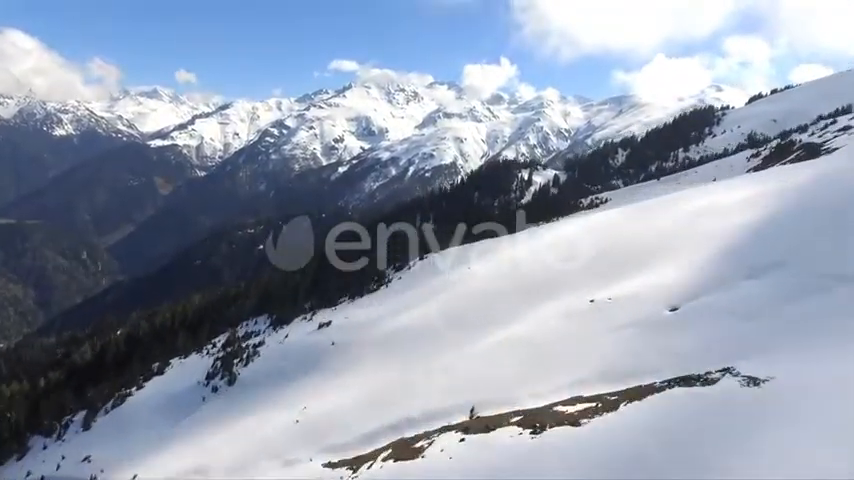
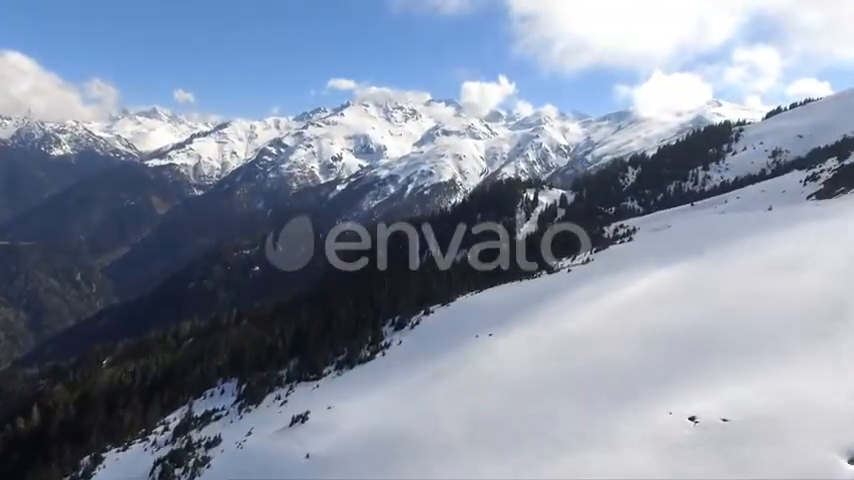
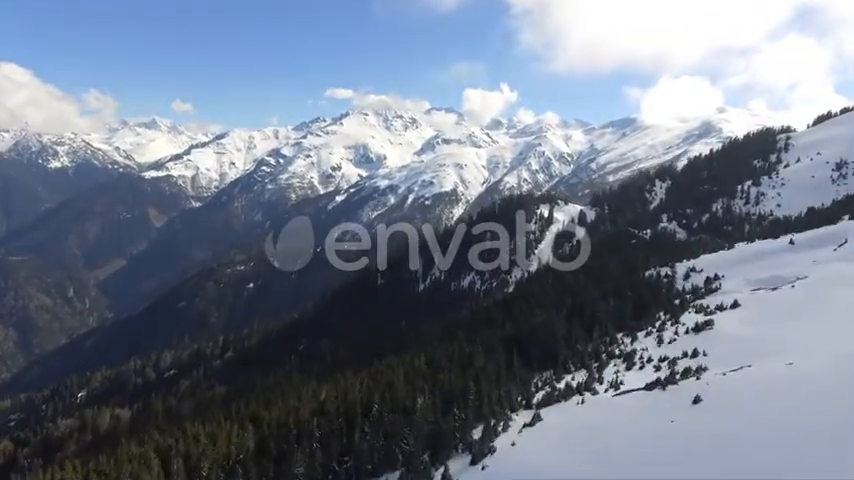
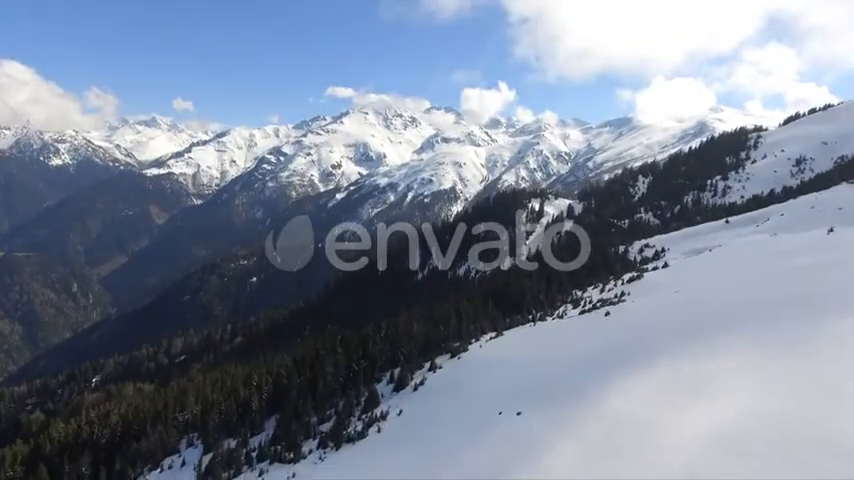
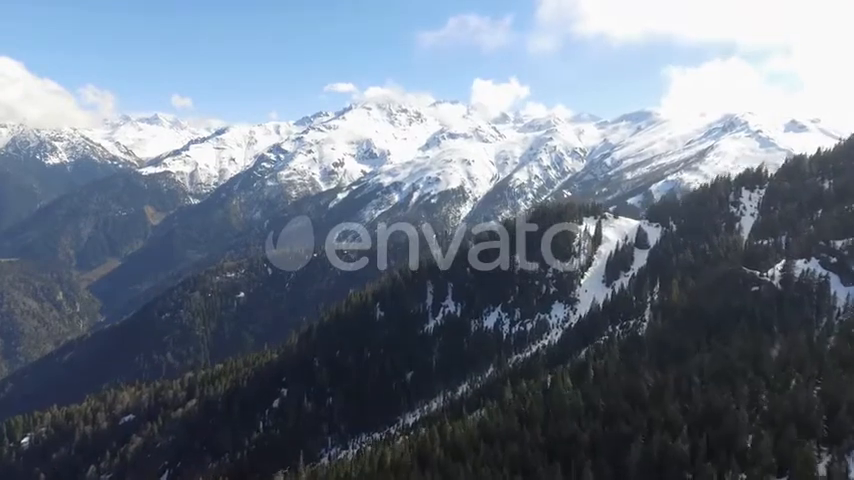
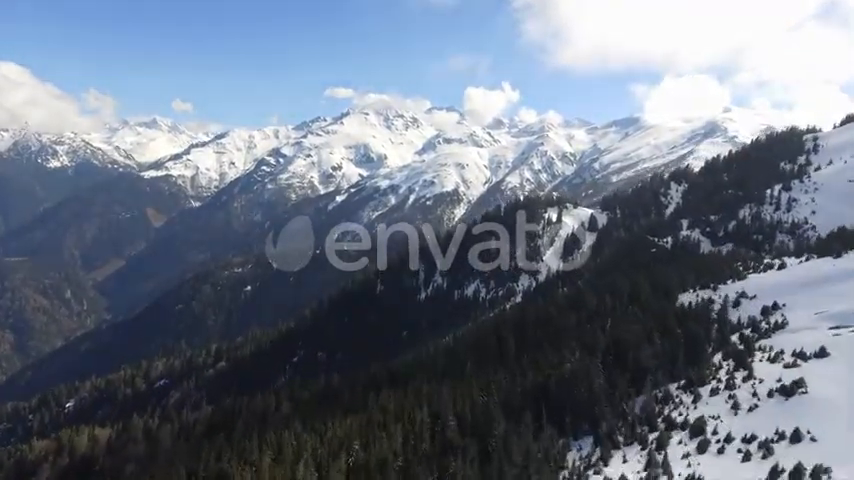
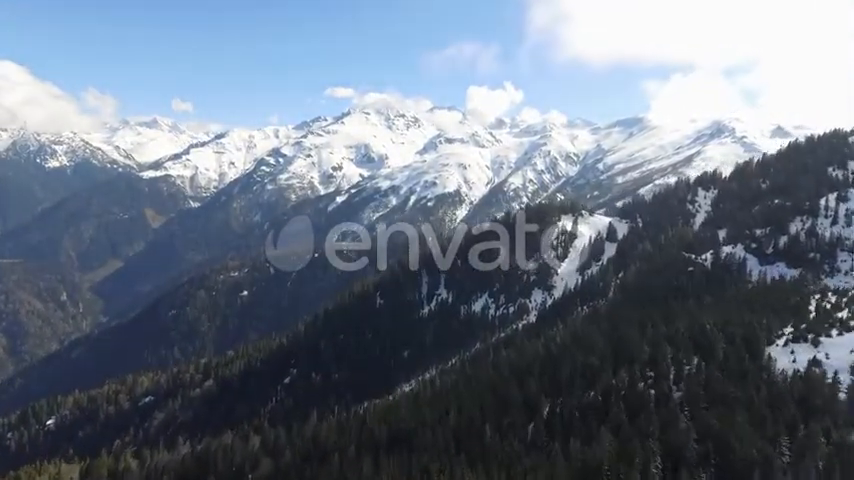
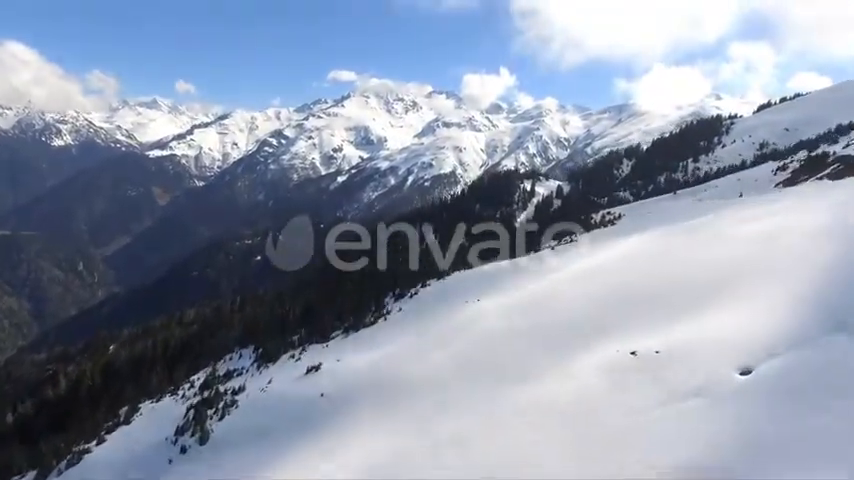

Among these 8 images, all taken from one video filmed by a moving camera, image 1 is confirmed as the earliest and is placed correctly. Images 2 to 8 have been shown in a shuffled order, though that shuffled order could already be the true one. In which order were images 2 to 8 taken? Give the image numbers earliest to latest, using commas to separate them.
8, 2, 4, 3, 6, 7, 5
